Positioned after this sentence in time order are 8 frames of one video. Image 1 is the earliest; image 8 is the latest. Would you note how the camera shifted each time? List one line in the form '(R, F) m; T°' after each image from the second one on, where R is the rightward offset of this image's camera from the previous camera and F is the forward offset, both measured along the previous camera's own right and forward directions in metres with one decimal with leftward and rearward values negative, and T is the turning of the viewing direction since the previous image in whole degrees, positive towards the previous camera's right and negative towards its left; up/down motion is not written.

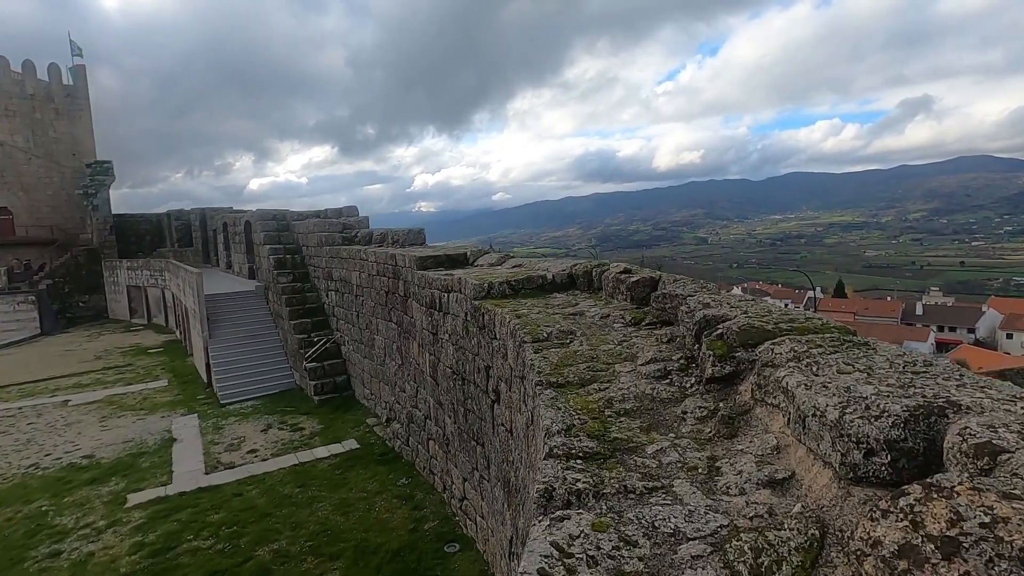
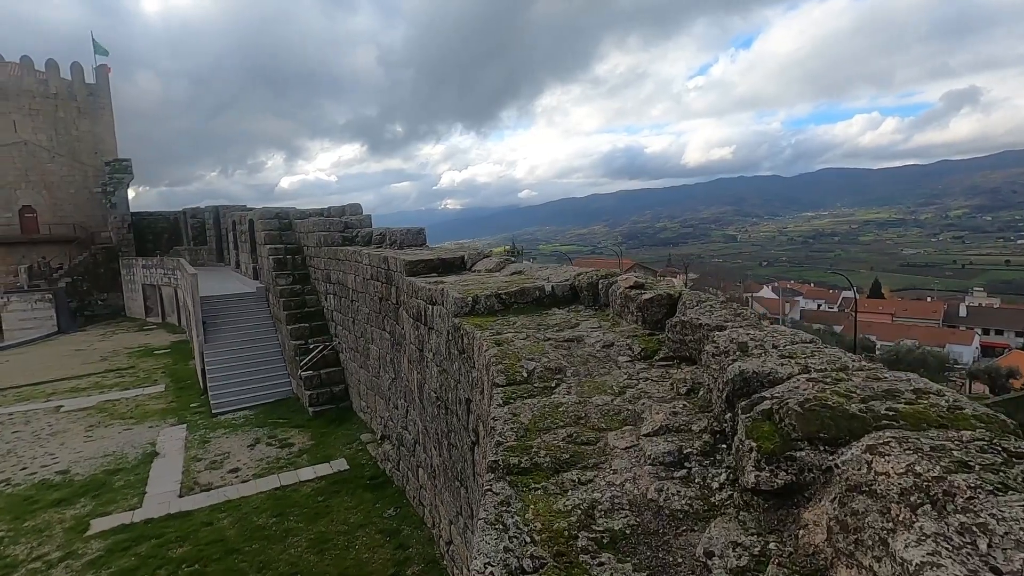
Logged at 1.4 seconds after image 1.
(+0.2, +0.7) m; -3°
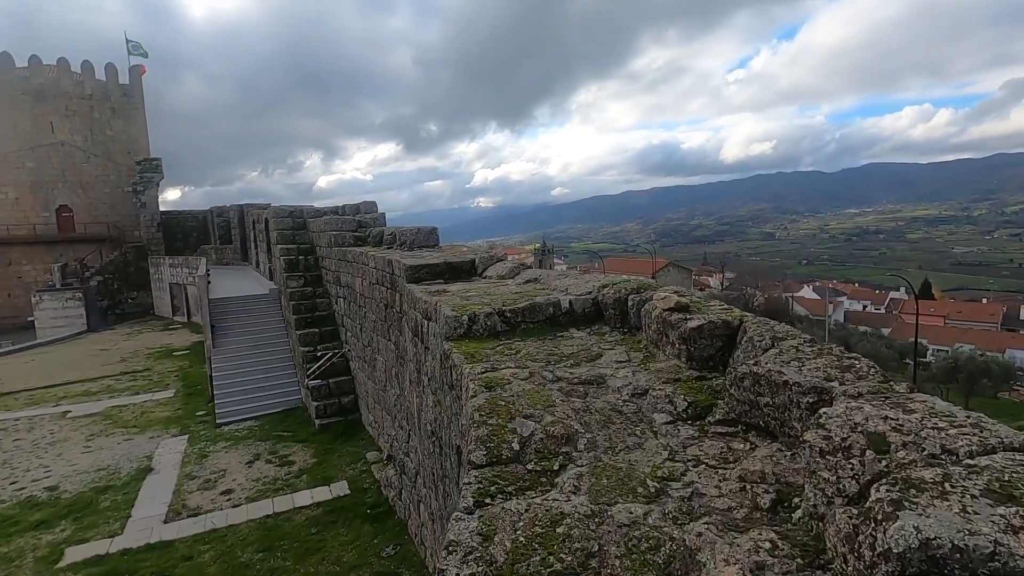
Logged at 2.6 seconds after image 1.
(+0.1, +0.7) m; -3°
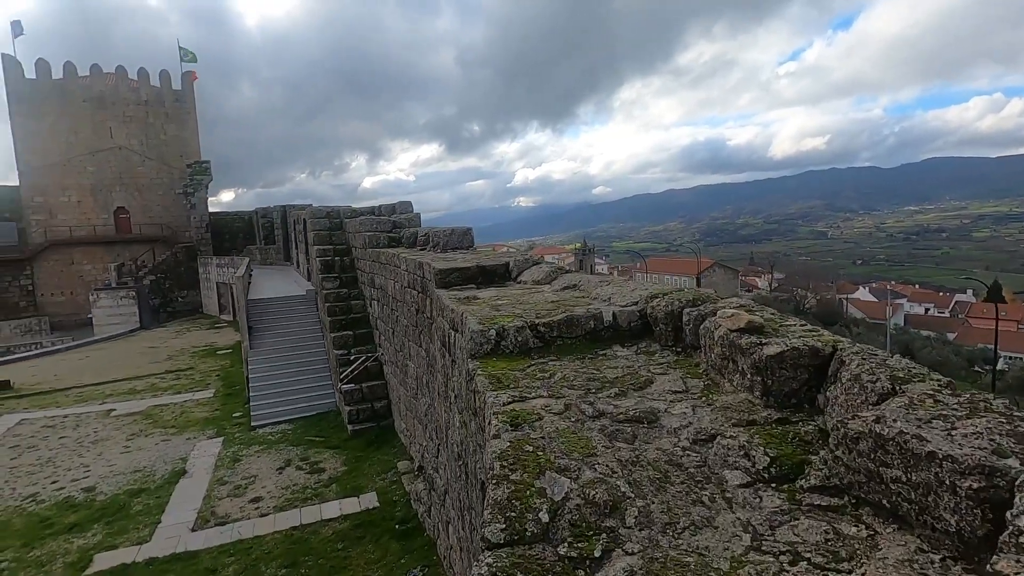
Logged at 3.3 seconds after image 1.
(0.0, +0.3) m; -4°
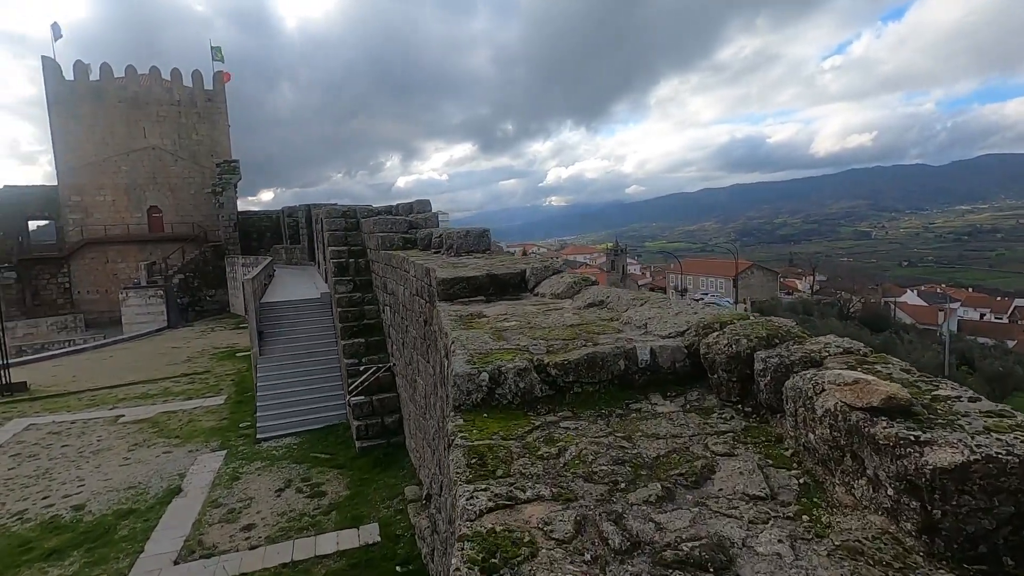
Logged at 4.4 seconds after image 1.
(+0.1, +0.7) m; -3°
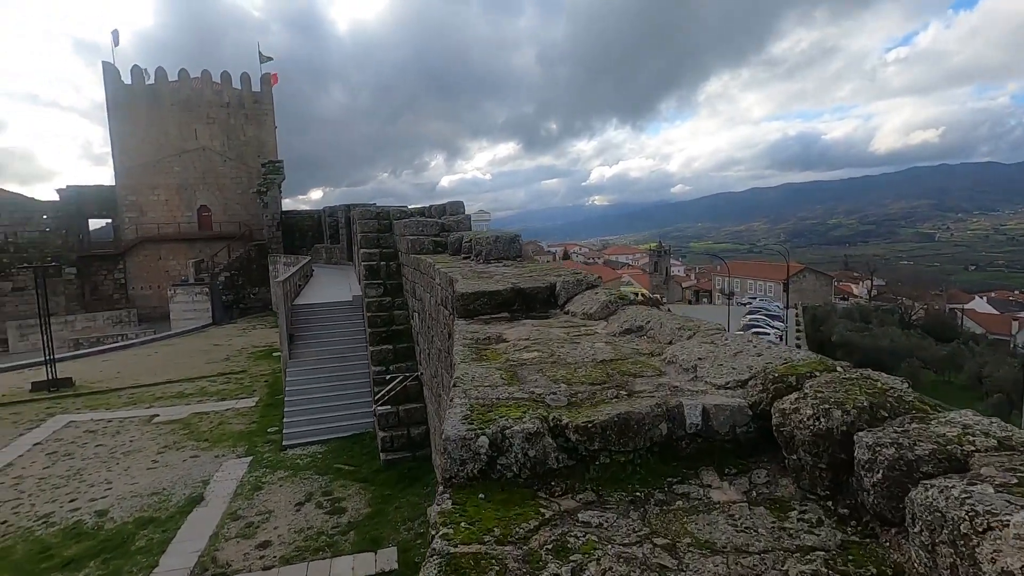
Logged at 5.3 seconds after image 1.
(+0.1, +0.4) m; -4°
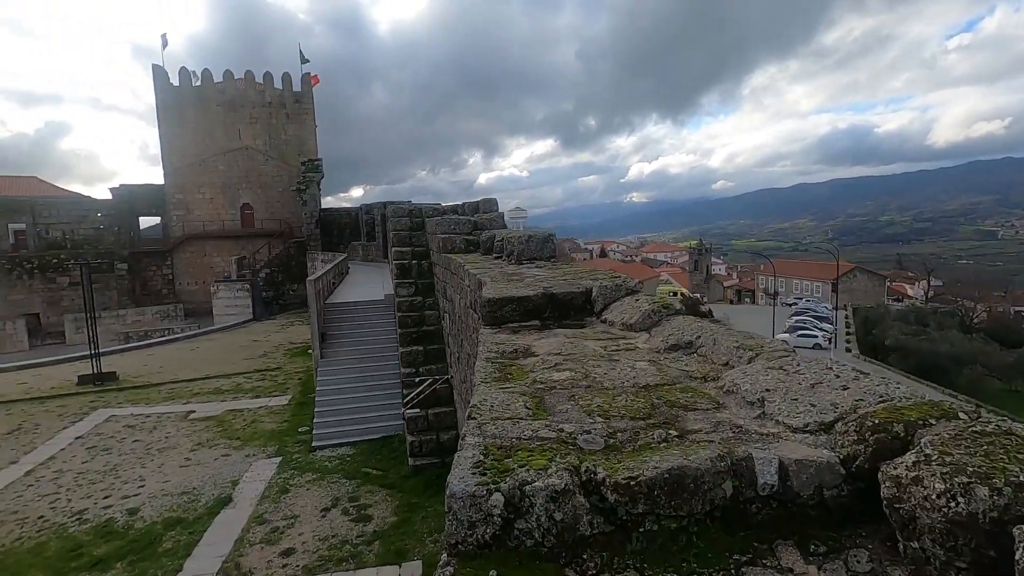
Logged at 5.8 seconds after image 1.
(0.0, +0.3) m; -4°
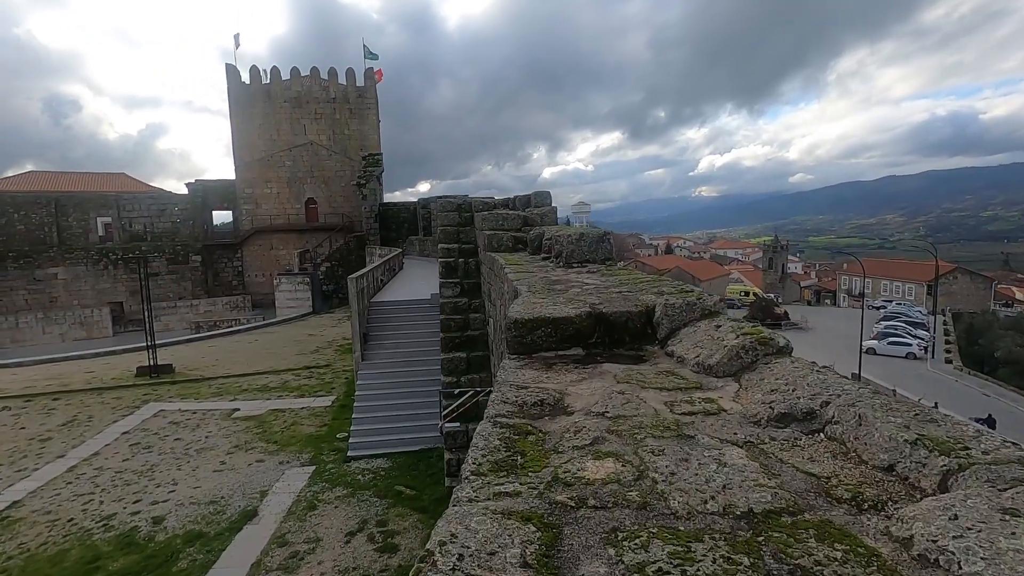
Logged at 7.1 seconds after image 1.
(+0.1, +0.7) m; -7°
